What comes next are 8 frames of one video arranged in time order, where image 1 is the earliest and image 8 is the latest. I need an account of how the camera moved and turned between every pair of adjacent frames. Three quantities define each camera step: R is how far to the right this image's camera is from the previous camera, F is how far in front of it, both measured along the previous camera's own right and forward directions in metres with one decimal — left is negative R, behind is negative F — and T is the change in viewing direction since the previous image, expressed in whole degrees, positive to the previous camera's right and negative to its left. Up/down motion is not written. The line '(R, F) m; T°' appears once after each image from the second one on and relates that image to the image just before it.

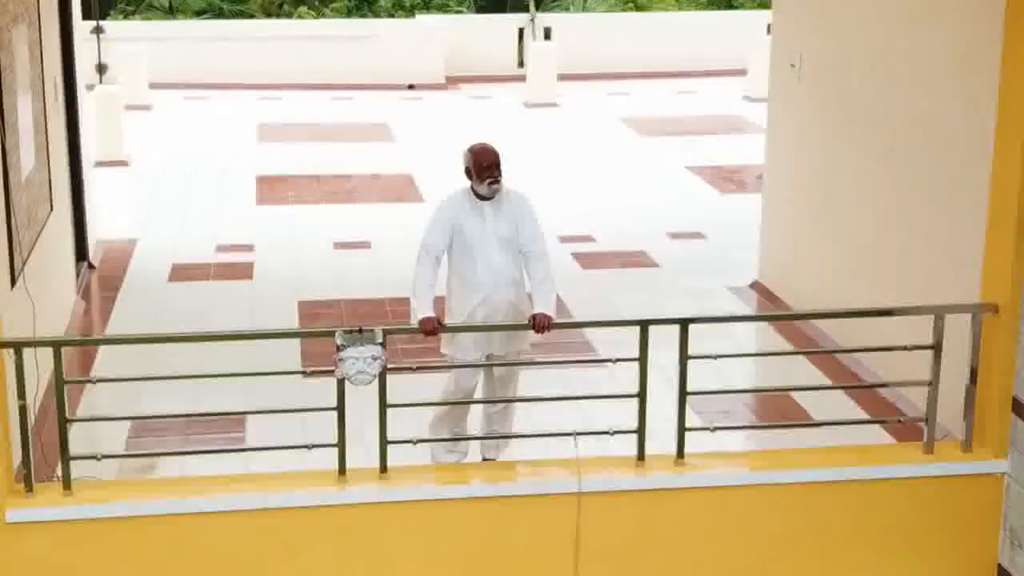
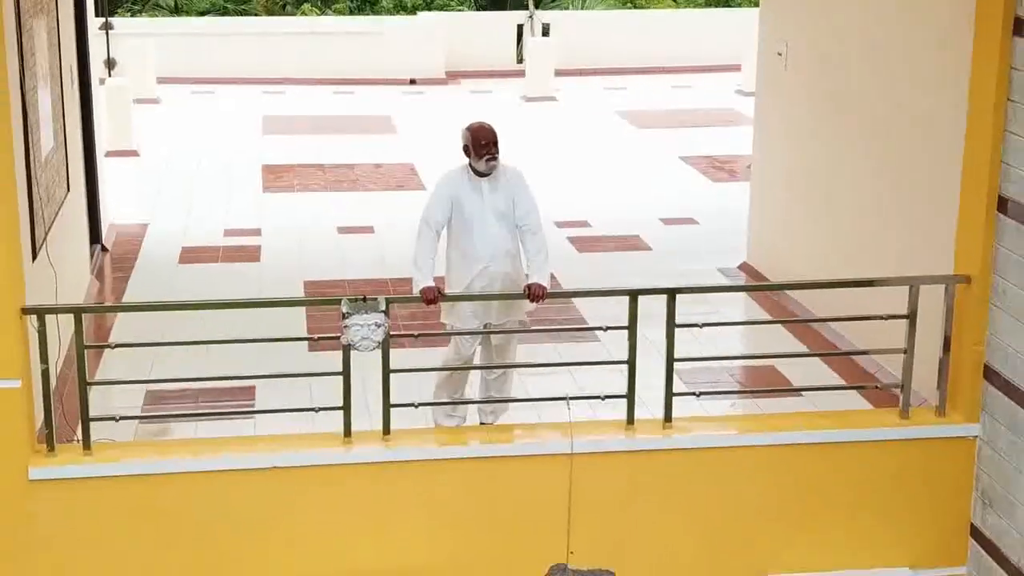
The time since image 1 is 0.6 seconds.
(0.0, -0.3) m; 0°
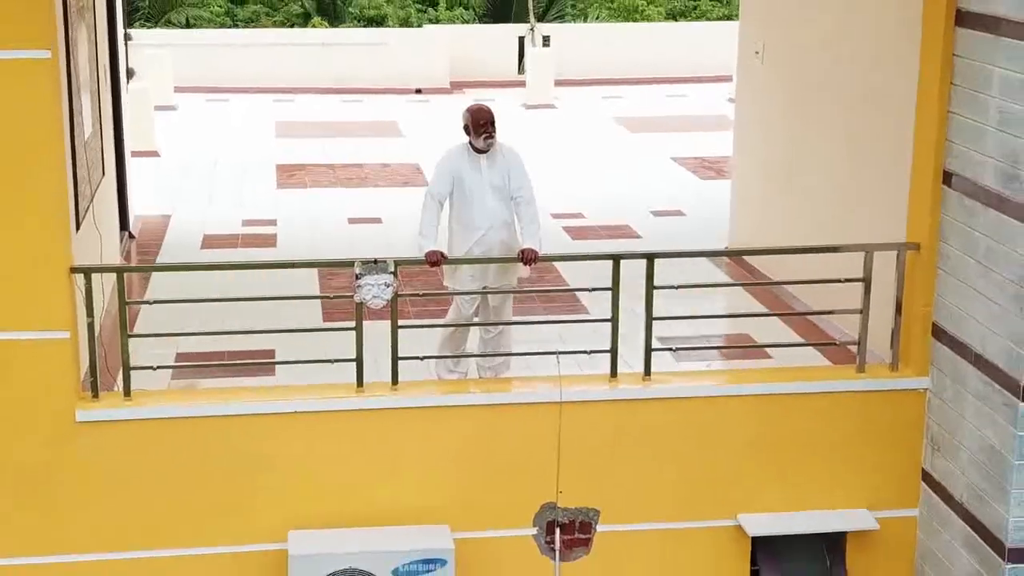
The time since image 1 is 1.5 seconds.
(0.0, -0.6) m; 0°
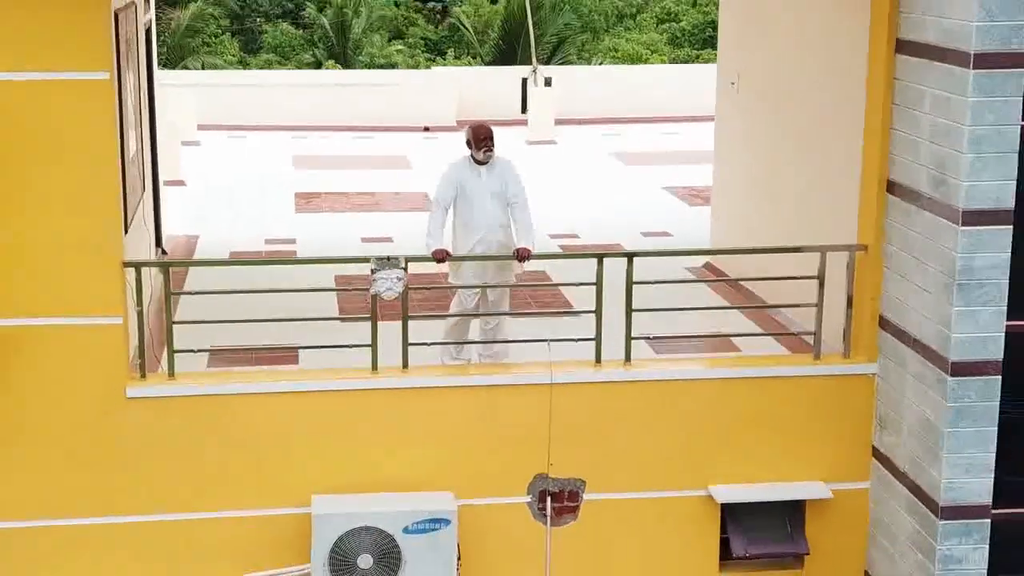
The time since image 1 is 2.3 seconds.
(0.0, -0.8) m; 0°
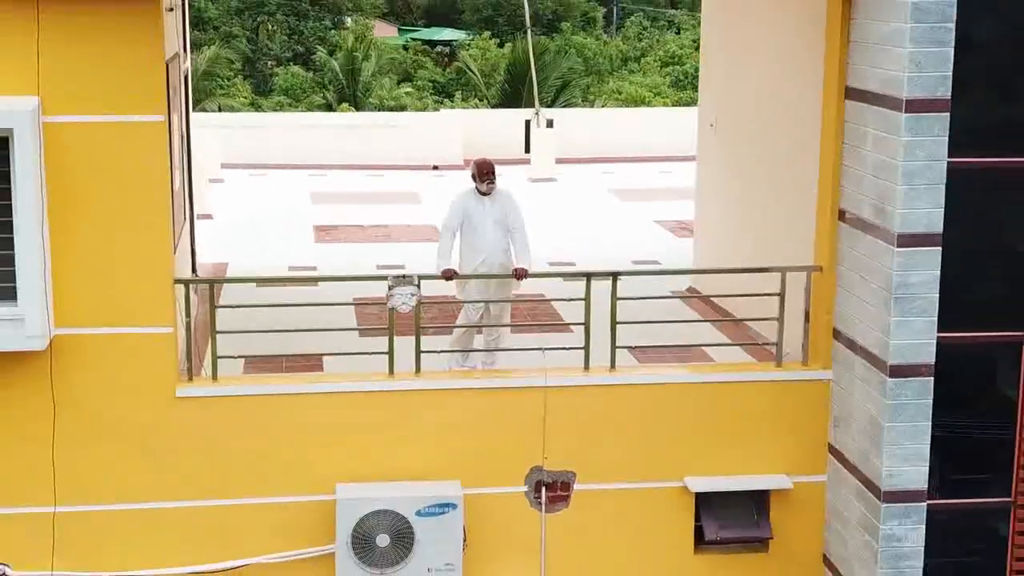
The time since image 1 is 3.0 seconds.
(0.0, -1.0) m; 0°
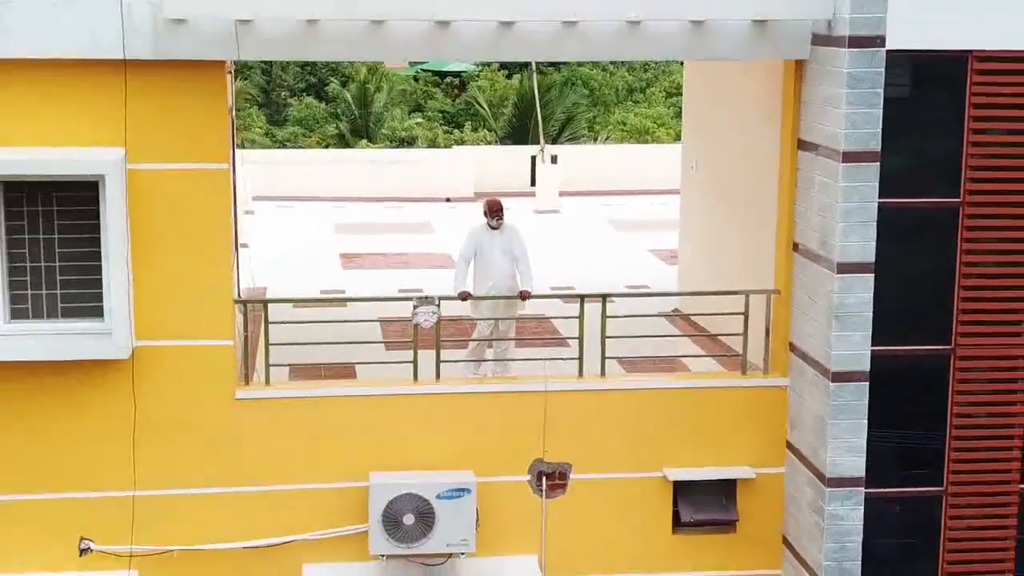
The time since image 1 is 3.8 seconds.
(0.0, -1.5) m; 0°
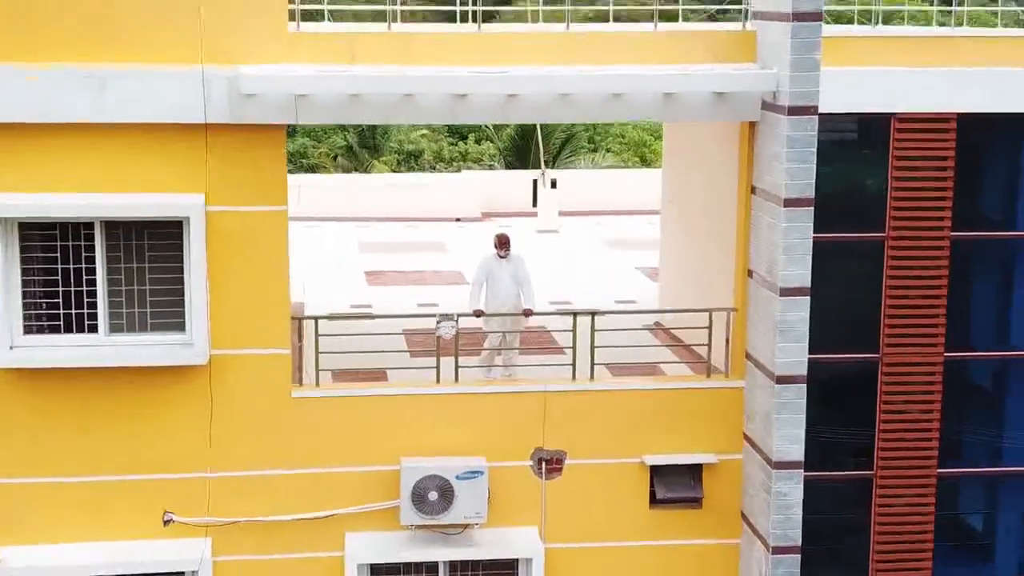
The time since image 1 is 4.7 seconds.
(0.0, -2.1) m; 0°
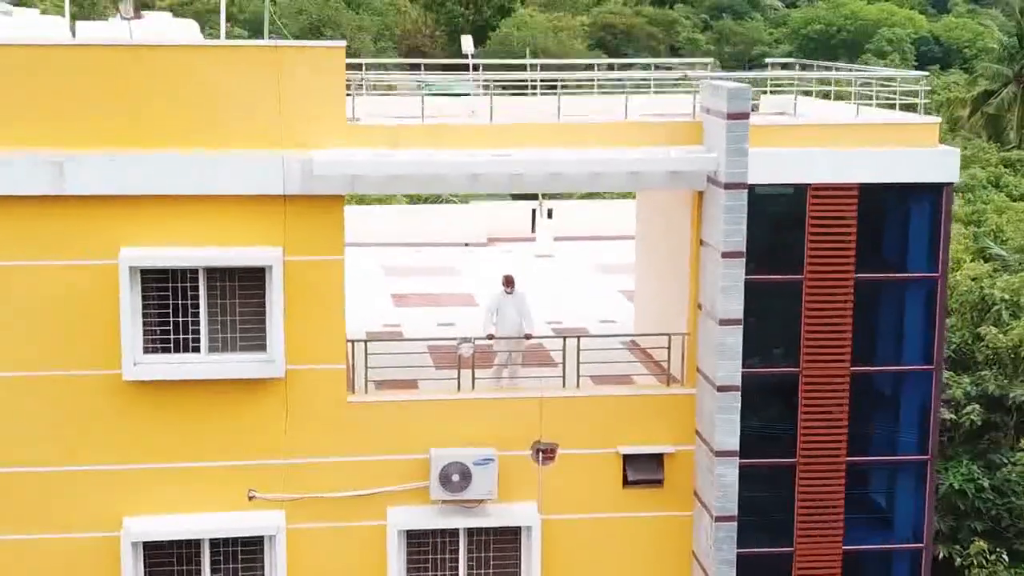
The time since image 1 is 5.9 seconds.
(0.0, -3.4) m; 0°
